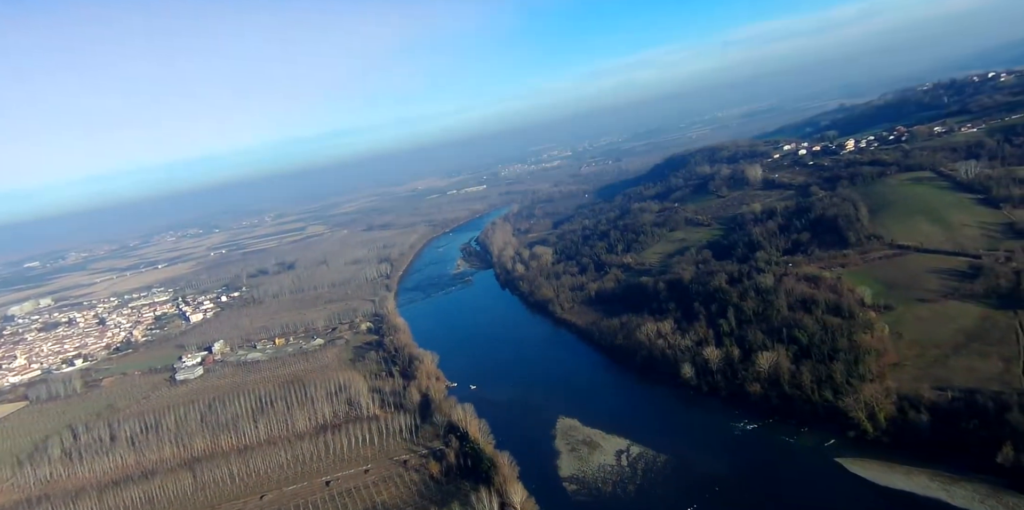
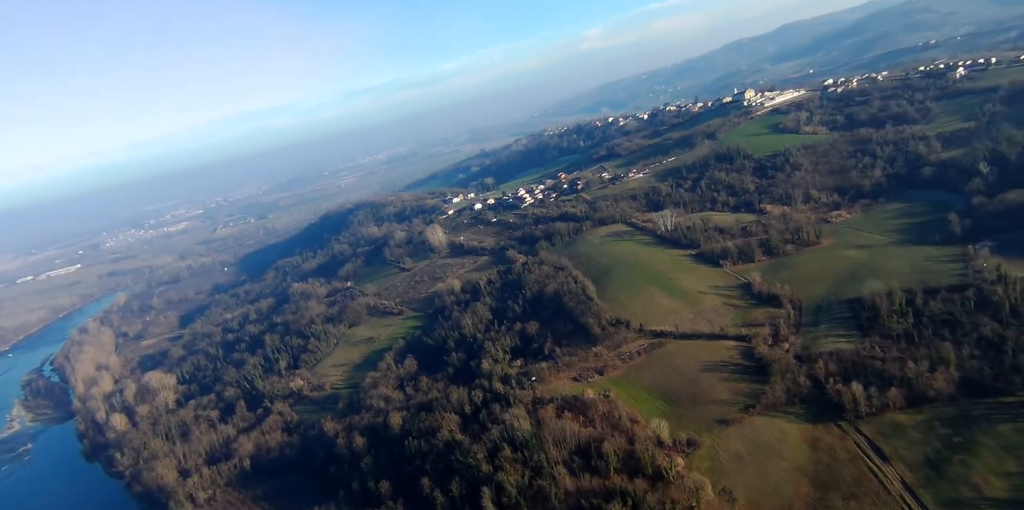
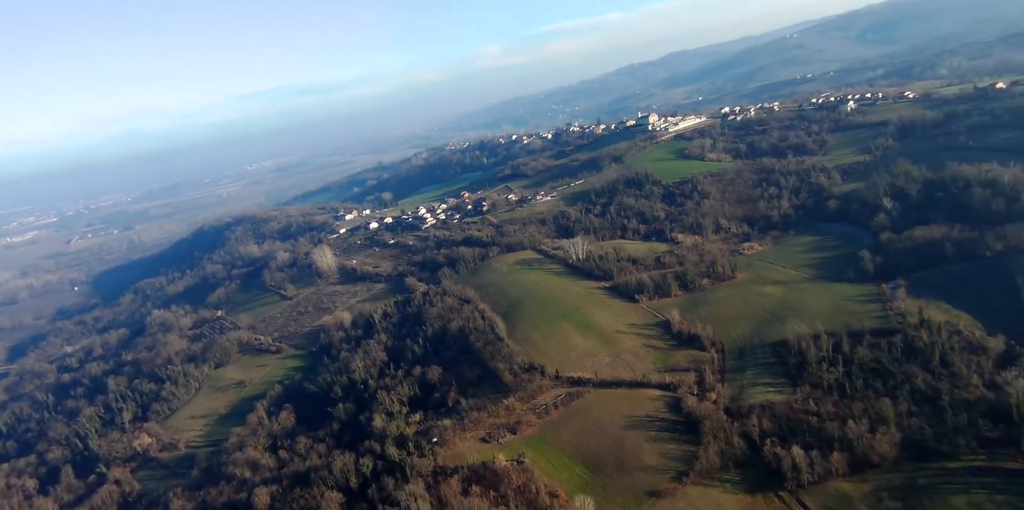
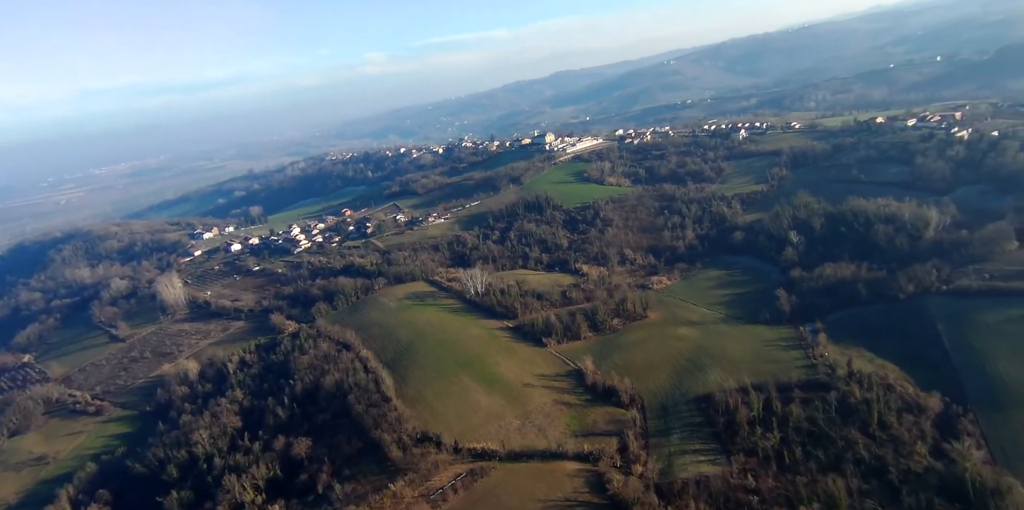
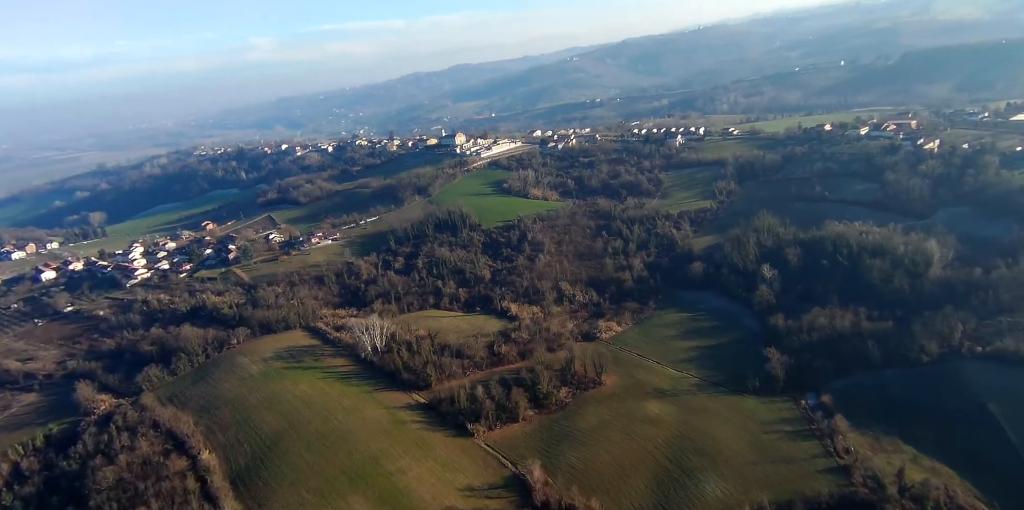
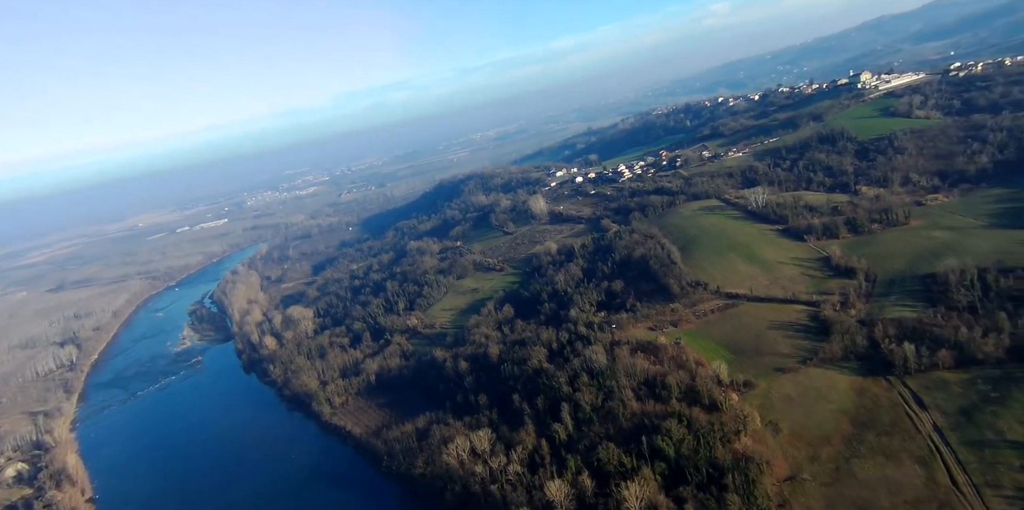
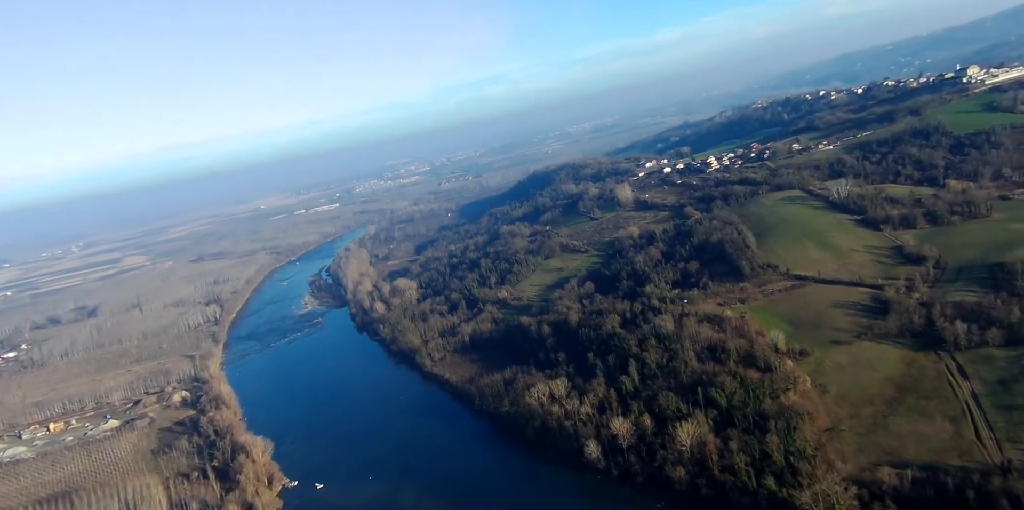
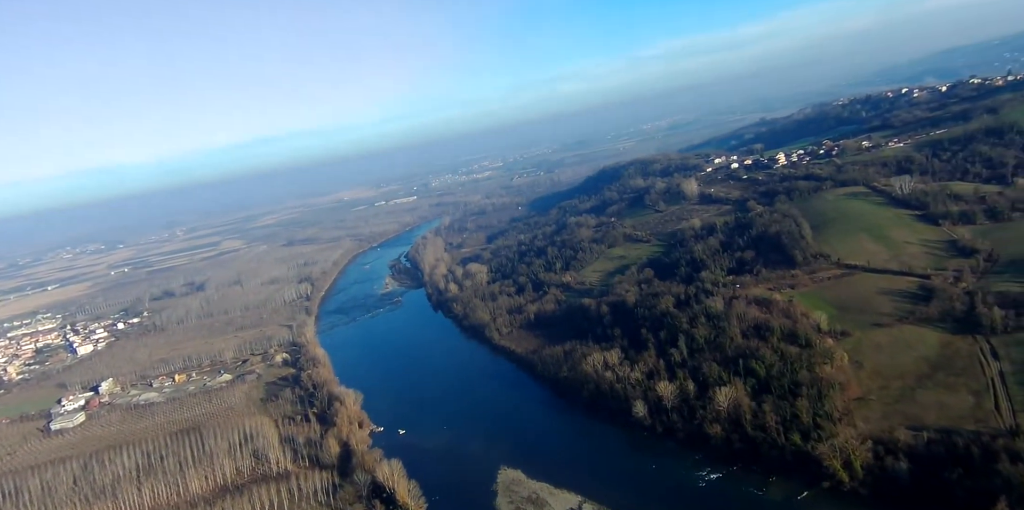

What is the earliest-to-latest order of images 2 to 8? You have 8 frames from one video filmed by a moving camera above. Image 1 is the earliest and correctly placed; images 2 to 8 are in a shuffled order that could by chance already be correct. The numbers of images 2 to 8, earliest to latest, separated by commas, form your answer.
8, 7, 6, 2, 3, 4, 5
